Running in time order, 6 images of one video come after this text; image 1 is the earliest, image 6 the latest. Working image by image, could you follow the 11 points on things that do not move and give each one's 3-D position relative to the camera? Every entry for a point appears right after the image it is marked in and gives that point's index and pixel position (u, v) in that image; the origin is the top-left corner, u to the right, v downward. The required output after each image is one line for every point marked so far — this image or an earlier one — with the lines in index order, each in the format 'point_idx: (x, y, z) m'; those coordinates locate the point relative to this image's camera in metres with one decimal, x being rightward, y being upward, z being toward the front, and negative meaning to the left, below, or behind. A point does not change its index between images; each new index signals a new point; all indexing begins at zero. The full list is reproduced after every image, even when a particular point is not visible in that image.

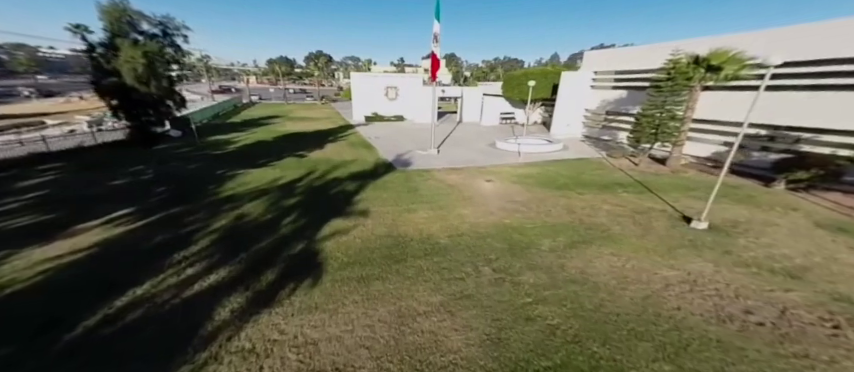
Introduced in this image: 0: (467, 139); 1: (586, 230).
0: (+2.2, +2.6, +18.1) m
1: (+3.4, -0.9, +7.0) m
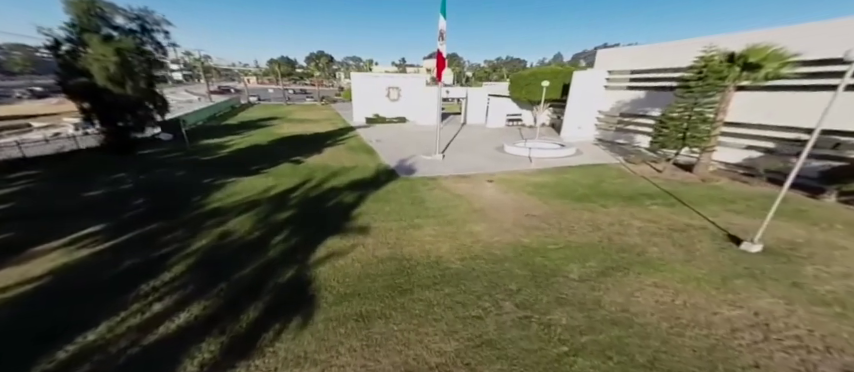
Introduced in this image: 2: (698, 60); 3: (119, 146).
0: (+2.4, +2.3, +17.2) m
1: (+3.6, -1.2, +6.1) m
2: (+7.5, +3.5, +9.1) m
3: (-12.0, +1.5, +12.6) m
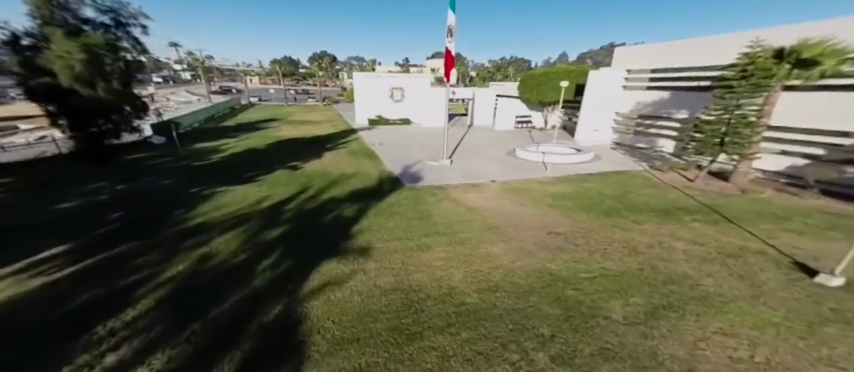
0: (+2.7, +2.0, +16.3) m
1: (+3.7, -1.5, +5.1) m
2: (+7.8, +3.2, +8.1) m
3: (-11.8, +1.2, +11.7) m
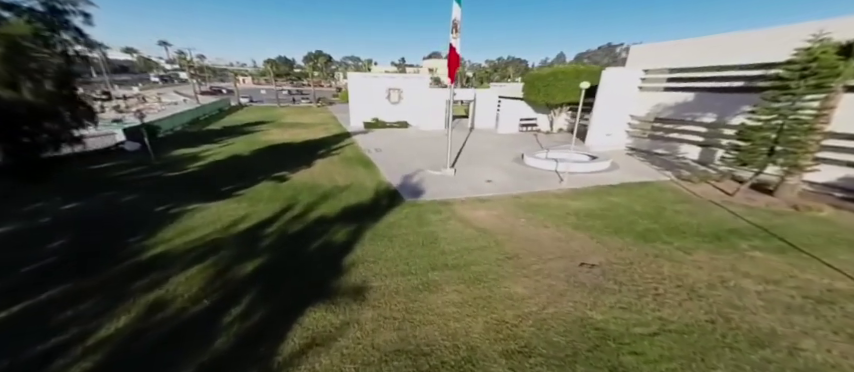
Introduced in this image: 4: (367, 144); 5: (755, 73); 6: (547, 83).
0: (+2.7, +1.6, +15.1) m
1: (+3.9, -1.9, +3.9) m
2: (+7.9, +2.8, +7.0) m
3: (-11.7, +0.7, +10.4) m
4: (-3.1, +2.2, +16.9) m
5: (+9.7, +3.4, +9.7) m
6: (+6.1, +5.2, +16.7) m
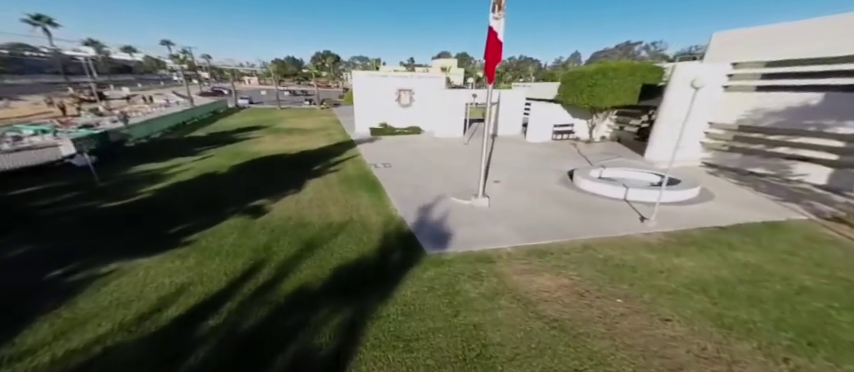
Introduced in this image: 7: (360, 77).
0: (+3.5, +0.7, +12.1) m
1: (+4.4, -2.8, +0.9) m
2: (+8.4, +1.9, +3.9) m
3: (-11.0, -0.1, +7.7) m
4: (-2.3, +1.3, +14.0) m
5: (+10.4, +2.4, +6.6) m
6: (+6.9, +4.3, +13.6) m
7: (-4.0, +6.5, +19.4) m
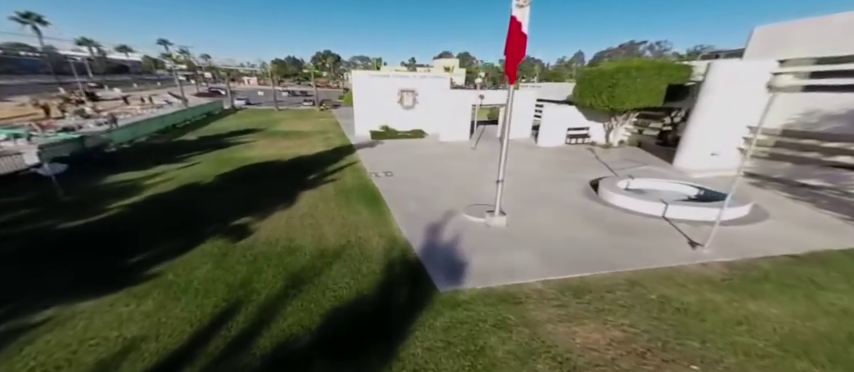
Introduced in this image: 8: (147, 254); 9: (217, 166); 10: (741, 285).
0: (+3.7, +0.3, +10.9) m
1: (+4.6, -3.2, -0.3) m
2: (+8.6, +1.6, +2.7) m
3: (-10.8, -0.5, +6.6) m
4: (-2.1, +0.9, +12.8) m
5: (+10.6, +2.1, +5.4) m
6: (+7.1, +4.0, +12.4) m
7: (-3.8, +6.1, +18.2) m
8: (-5.2, -1.2, +6.2) m
9: (-7.8, +0.8, +12.2) m
10: (+4.9, -1.5, +5.1) m
